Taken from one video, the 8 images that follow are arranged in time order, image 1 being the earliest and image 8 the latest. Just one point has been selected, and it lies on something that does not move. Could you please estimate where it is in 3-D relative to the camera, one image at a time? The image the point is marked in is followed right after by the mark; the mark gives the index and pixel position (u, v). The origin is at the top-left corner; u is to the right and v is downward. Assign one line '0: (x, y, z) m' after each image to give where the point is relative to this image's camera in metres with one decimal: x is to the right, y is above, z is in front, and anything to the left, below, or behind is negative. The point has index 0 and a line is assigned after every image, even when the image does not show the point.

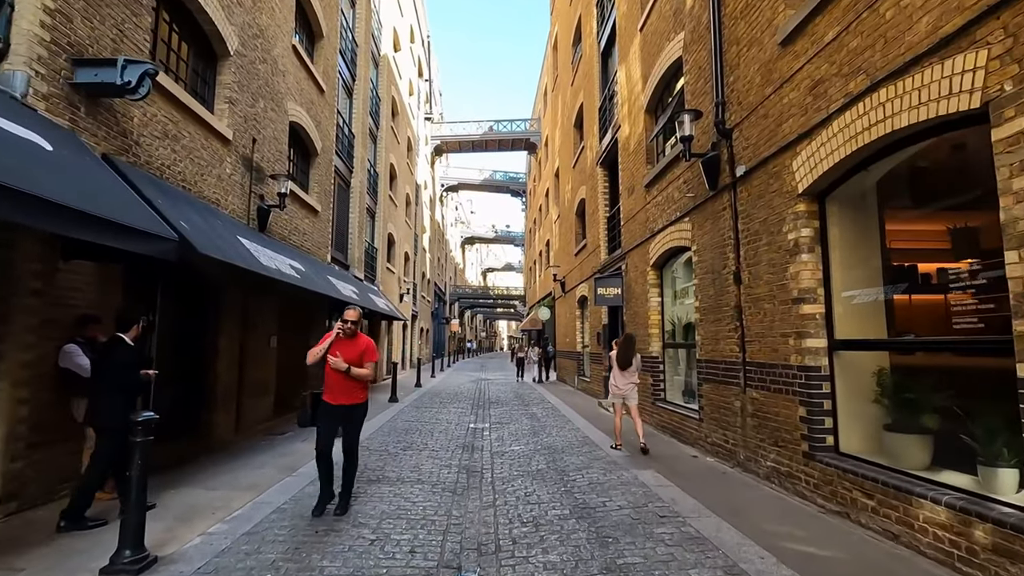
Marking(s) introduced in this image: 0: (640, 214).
0: (+2.4, +1.4, +10.0) m
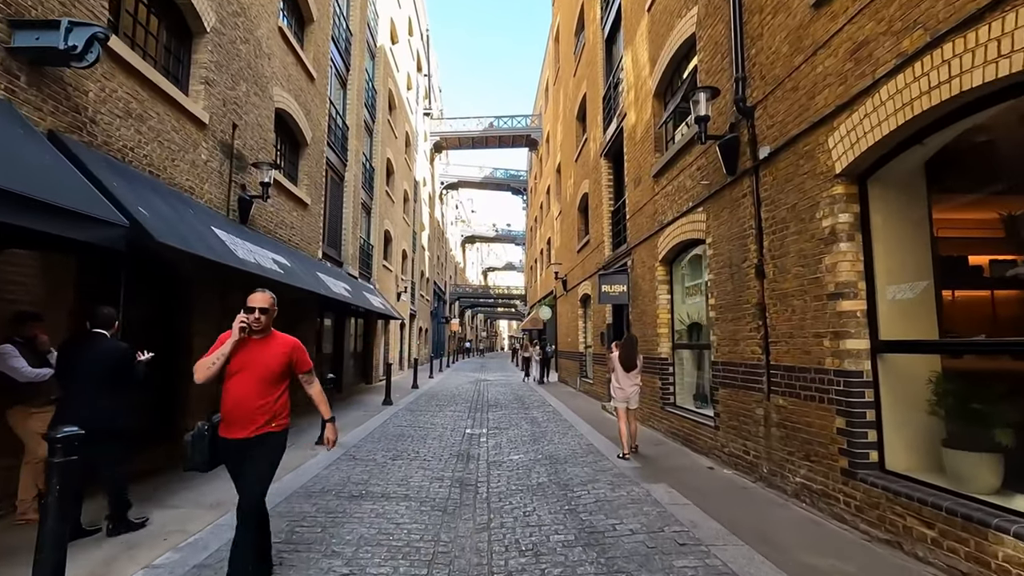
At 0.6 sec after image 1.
0: (+2.4, +1.4, +9.4) m
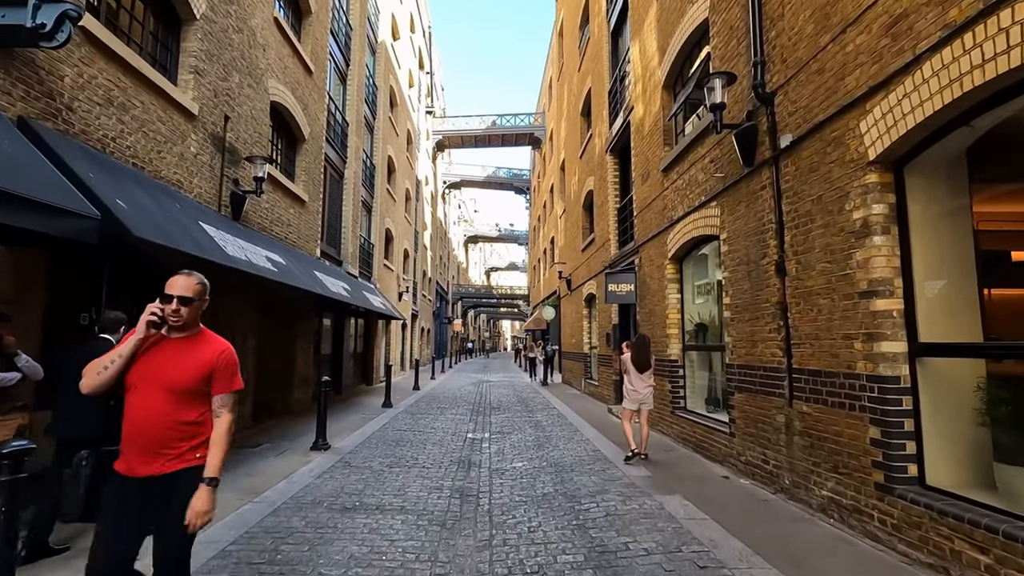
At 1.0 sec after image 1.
0: (+2.4, +1.5, +9.0) m
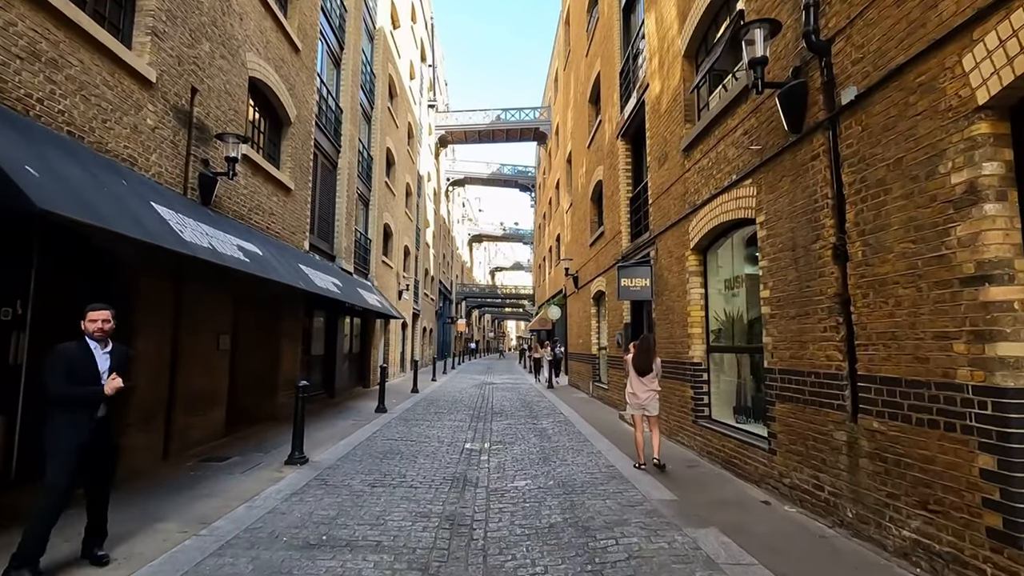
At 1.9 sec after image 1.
0: (+2.5, +1.5, +8.1) m
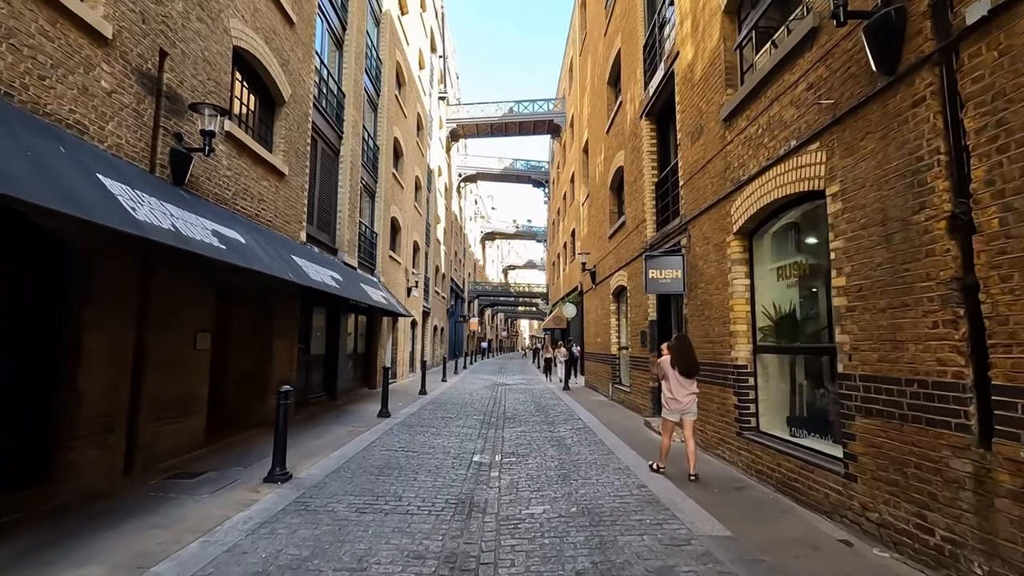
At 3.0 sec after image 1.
0: (+2.6, +1.7, +7.0) m
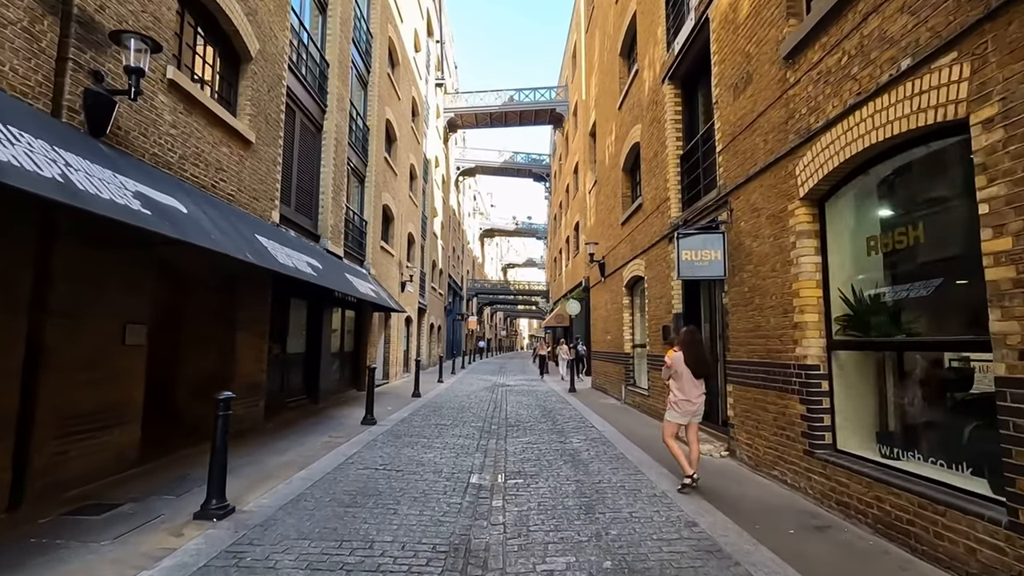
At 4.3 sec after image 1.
0: (+2.7, +1.9, +5.7) m
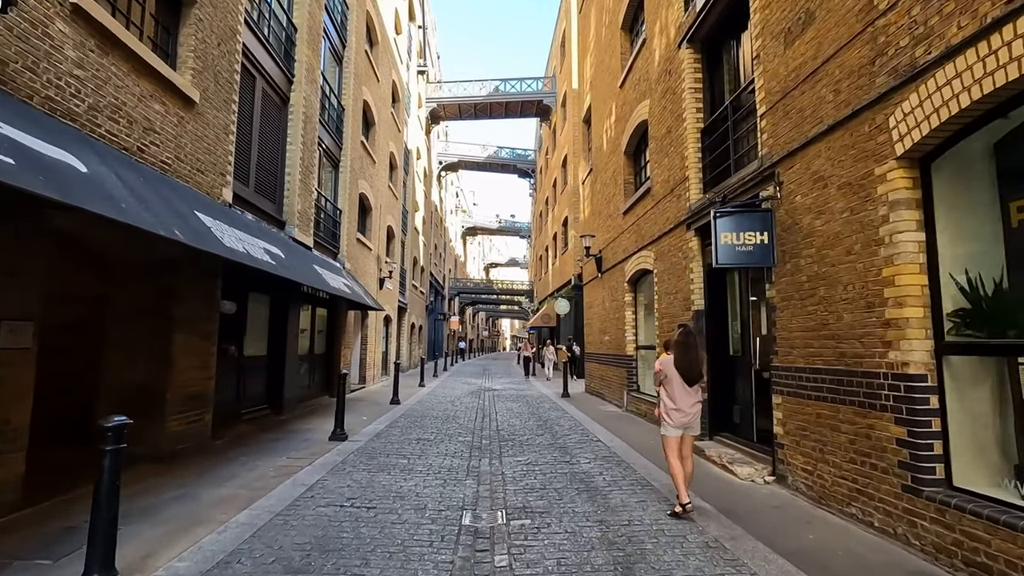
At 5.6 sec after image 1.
0: (+2.8, +2.0, +4.5) m
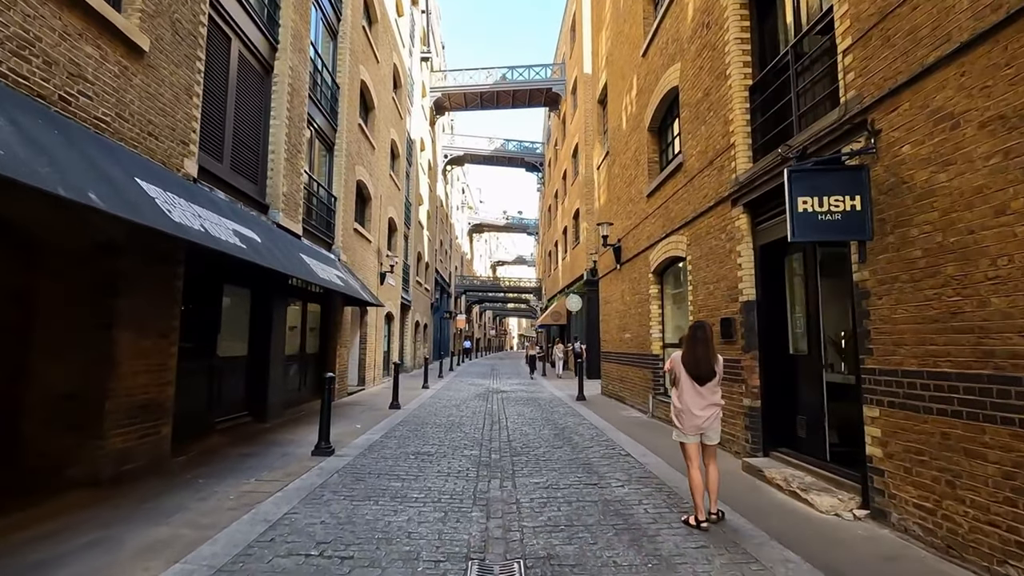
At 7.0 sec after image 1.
0: (+2.9, +2.1, +3.3) m
